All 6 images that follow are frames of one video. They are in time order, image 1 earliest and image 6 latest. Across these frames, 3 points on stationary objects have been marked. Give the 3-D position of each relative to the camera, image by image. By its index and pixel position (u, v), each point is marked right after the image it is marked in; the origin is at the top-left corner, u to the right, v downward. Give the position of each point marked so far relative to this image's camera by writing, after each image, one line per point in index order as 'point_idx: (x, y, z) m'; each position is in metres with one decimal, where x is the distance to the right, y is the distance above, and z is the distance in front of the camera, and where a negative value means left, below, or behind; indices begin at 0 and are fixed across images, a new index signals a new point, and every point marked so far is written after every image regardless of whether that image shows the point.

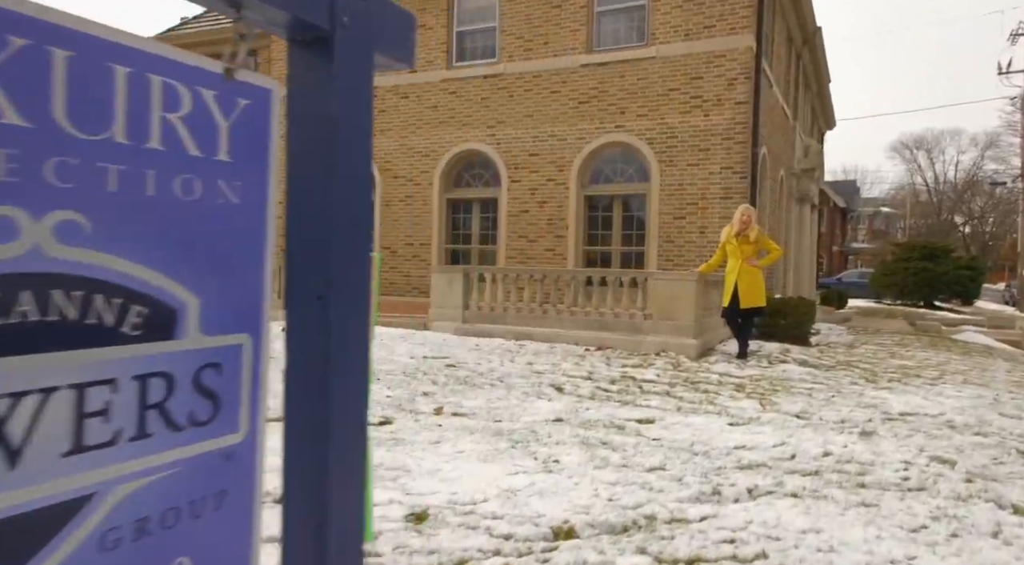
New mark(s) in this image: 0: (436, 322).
0: (-1.0, -0.5, +10.1) m
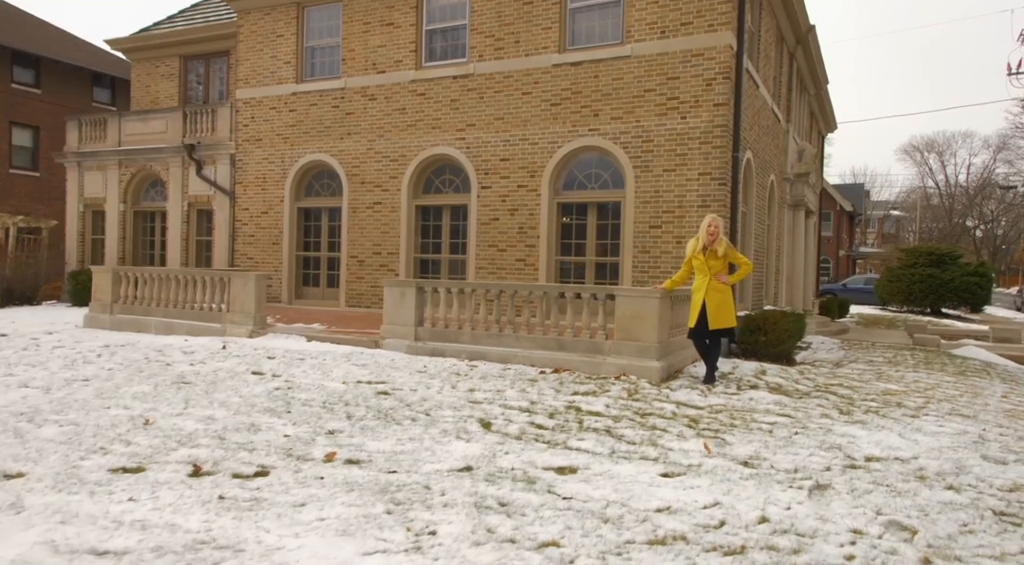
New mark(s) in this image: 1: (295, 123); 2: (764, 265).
0: (-1.5, -0.7, +9.4) m
1: (-4.0, +3.0, +14.0) m
2: (+4.6, +0.3, +14.0) m
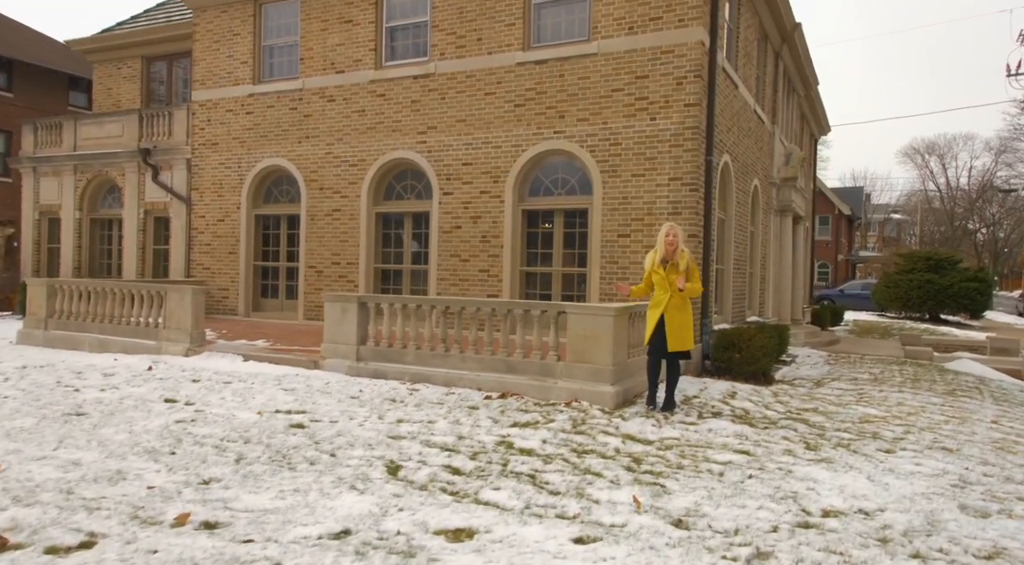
0: (-2.1, -0.9, +8.7) m
1: (-4.6, +2.8, +13.3) m
2: (+4.1, +0.2, +13.3) m
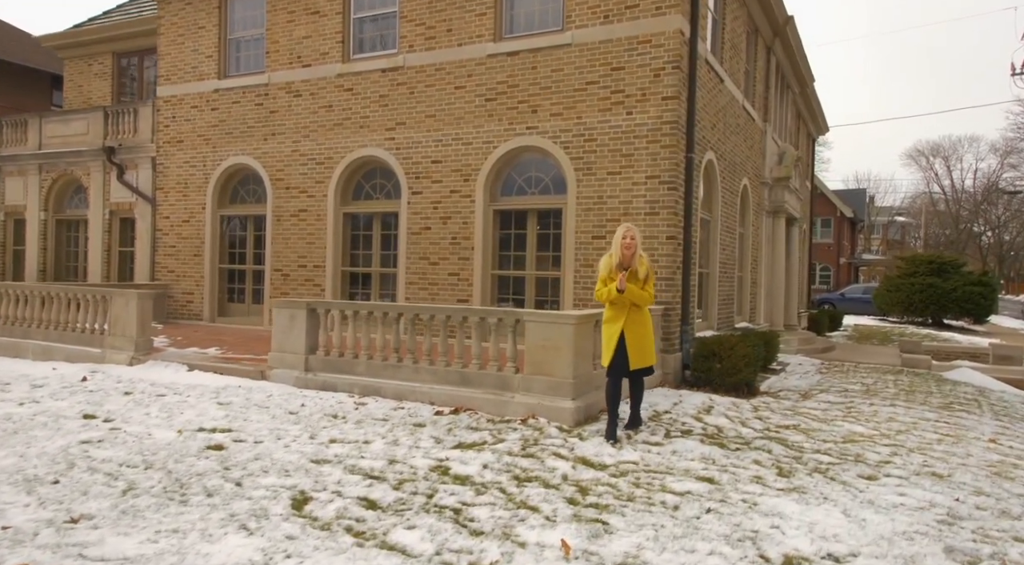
0: (-2.5, -0.9, +8.1) m
1: (-5.0, +2.7, +12.8) m
2: (+3.7, +0.1, +12.7) m
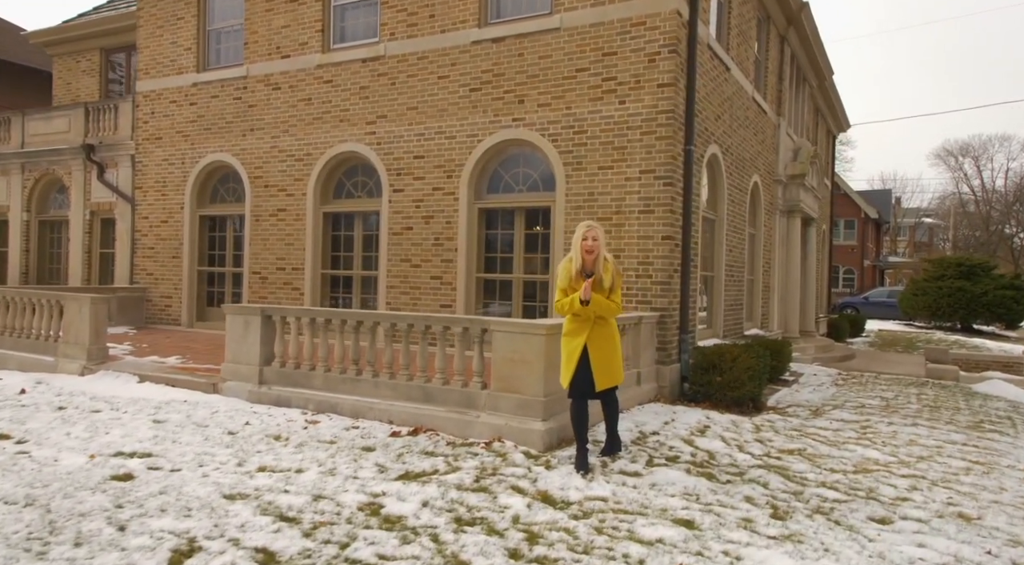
0: (-2.8, -1.0, +7.4) m
1: (-5.1, +2.6, +12.2) m
2: (+3.6, 0.0, +11.8) m
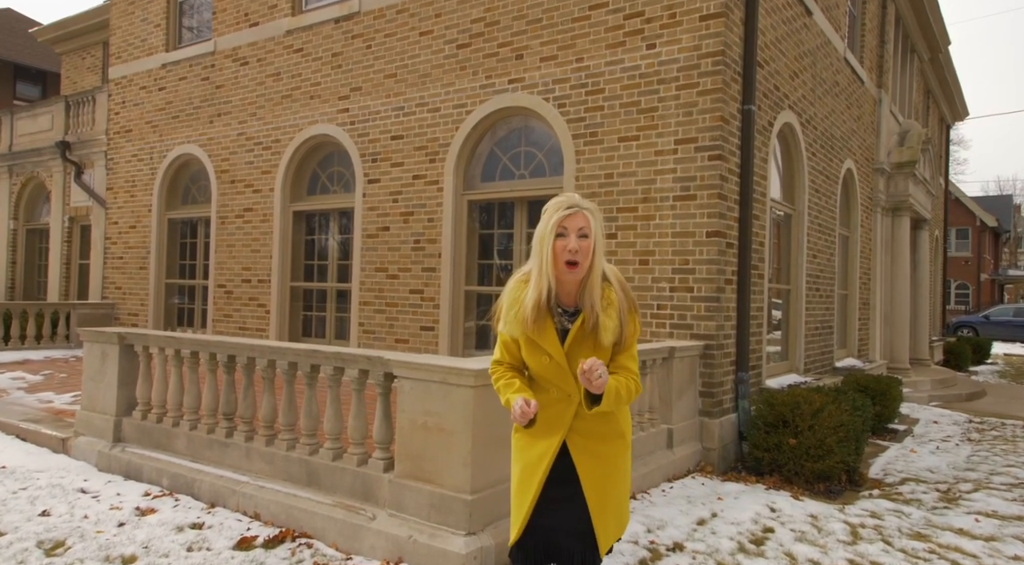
0: (-3.0, -1.1, +5.3) m
1: (-4.8, +2.4, +10.4) m
2: (+3.8, -0.2, +9.0) m
